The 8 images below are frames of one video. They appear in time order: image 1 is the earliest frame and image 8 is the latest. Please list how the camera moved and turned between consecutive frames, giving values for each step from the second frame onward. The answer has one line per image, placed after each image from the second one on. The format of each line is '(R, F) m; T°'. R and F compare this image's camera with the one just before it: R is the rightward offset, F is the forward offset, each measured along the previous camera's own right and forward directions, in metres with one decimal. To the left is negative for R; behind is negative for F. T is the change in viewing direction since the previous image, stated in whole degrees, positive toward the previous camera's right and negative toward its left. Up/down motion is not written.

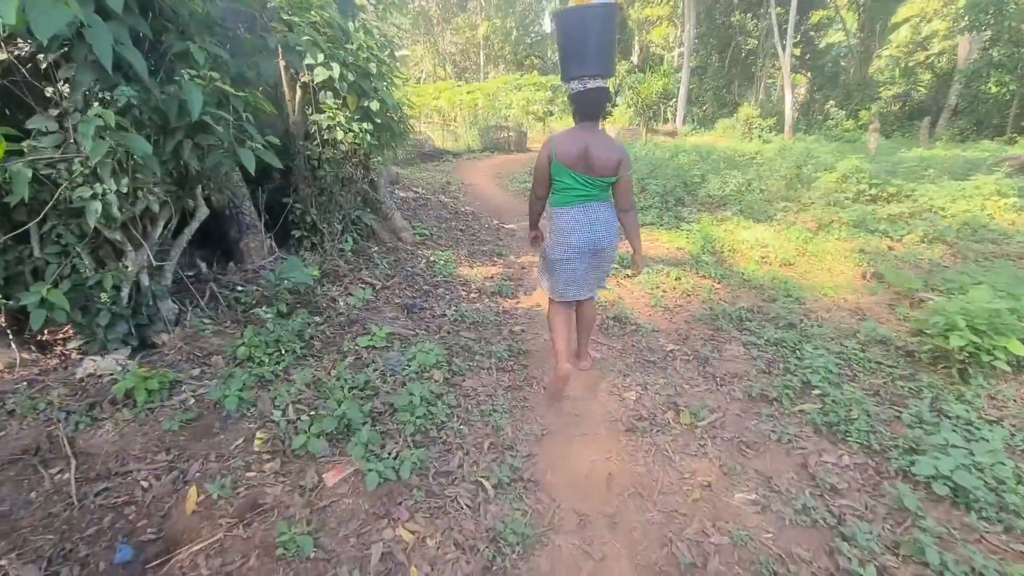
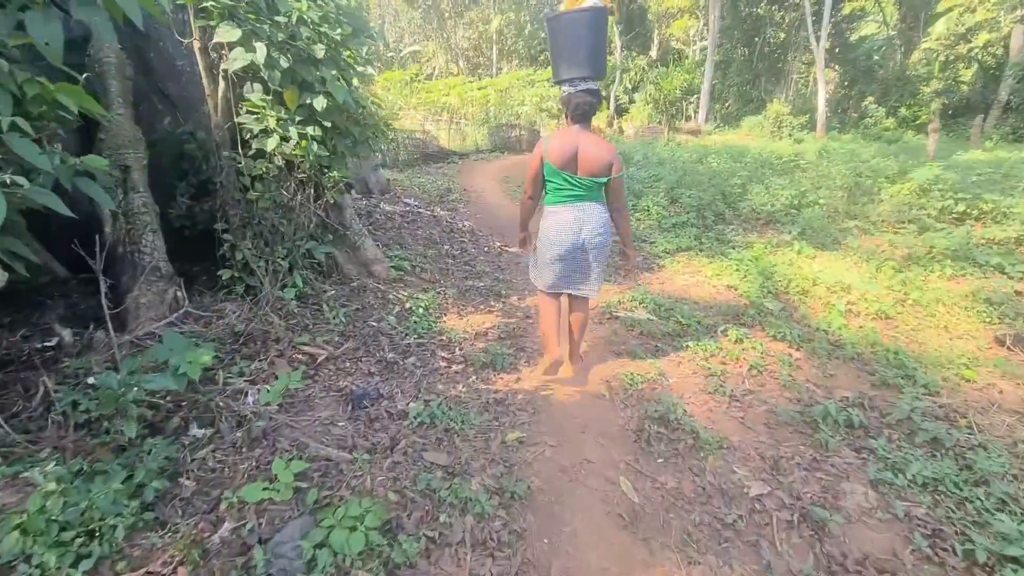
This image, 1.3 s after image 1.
(+0.1, +1.2) m; -1°
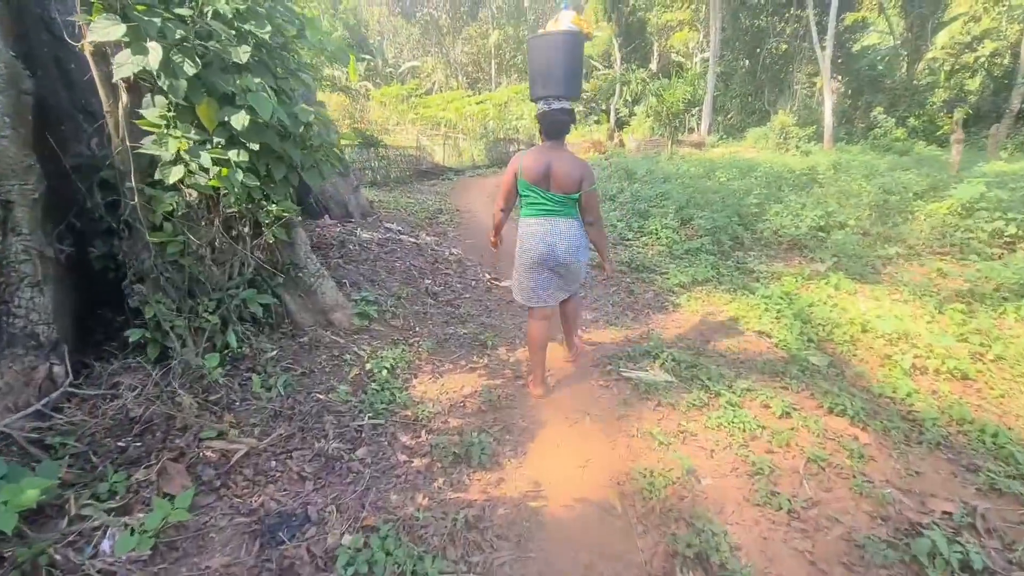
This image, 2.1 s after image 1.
(+0.1, +0.7) m; 0°
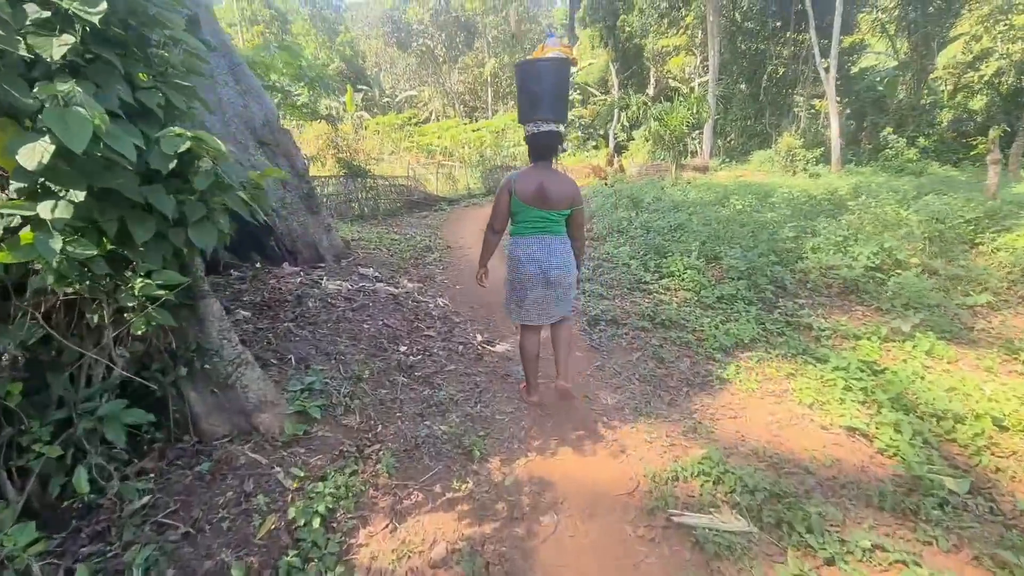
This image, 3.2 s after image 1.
(0.0, +1.0) m; 0°
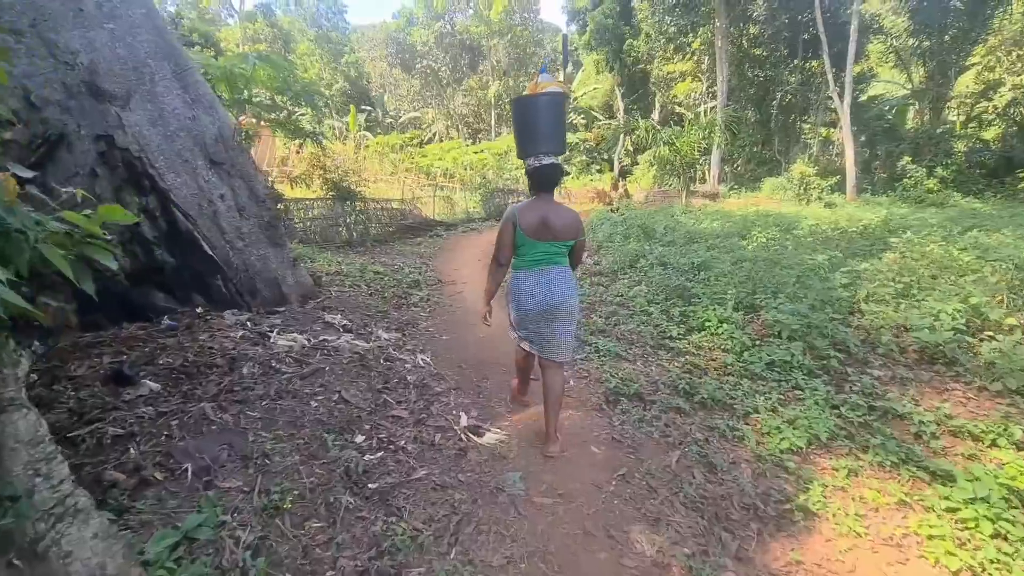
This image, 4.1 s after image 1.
(0.0, +0.9) m; 0°
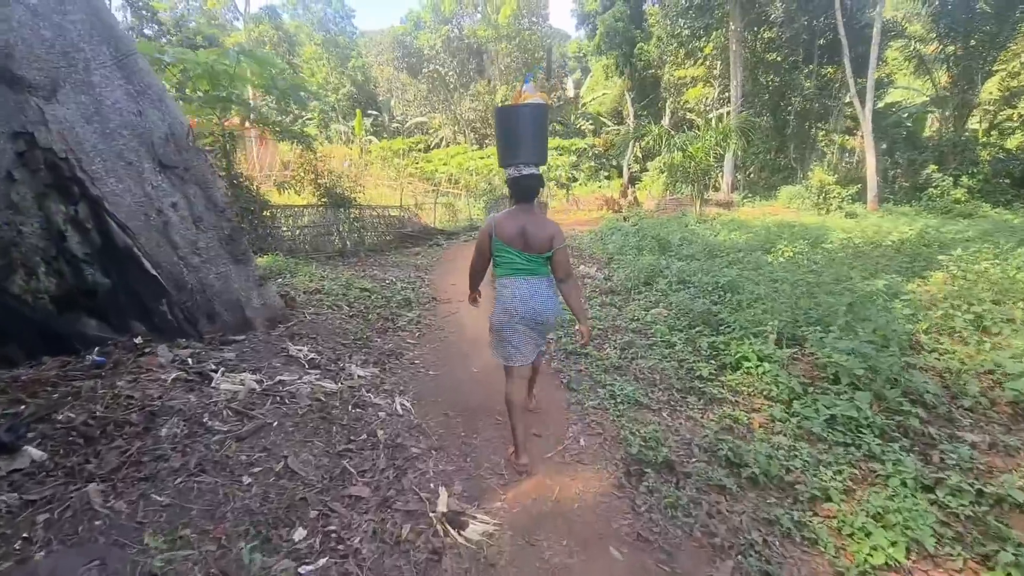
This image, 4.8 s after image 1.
(+0.1, +0.7) m; -1°
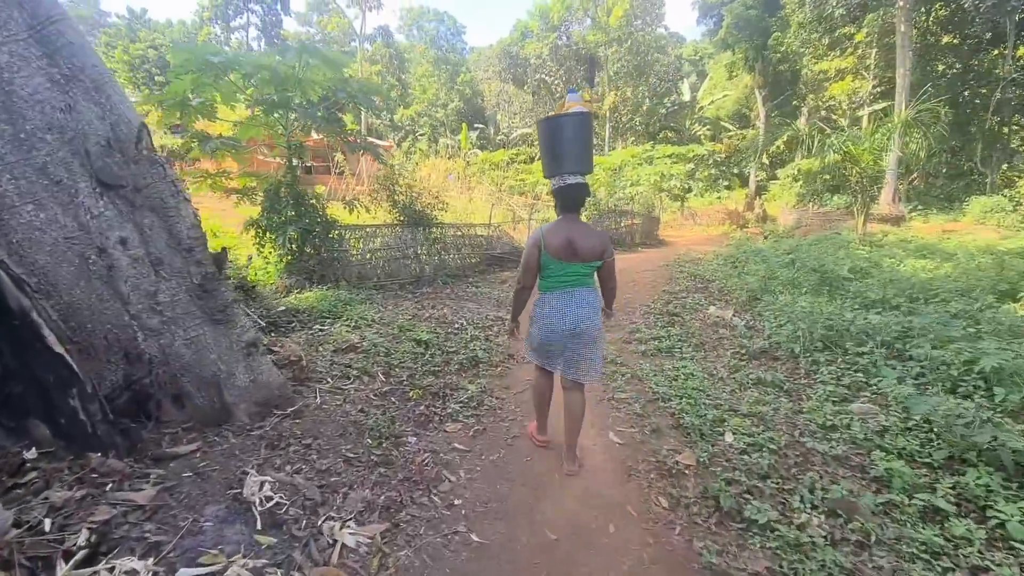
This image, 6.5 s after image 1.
(-0.1, +1.8) m; -12°
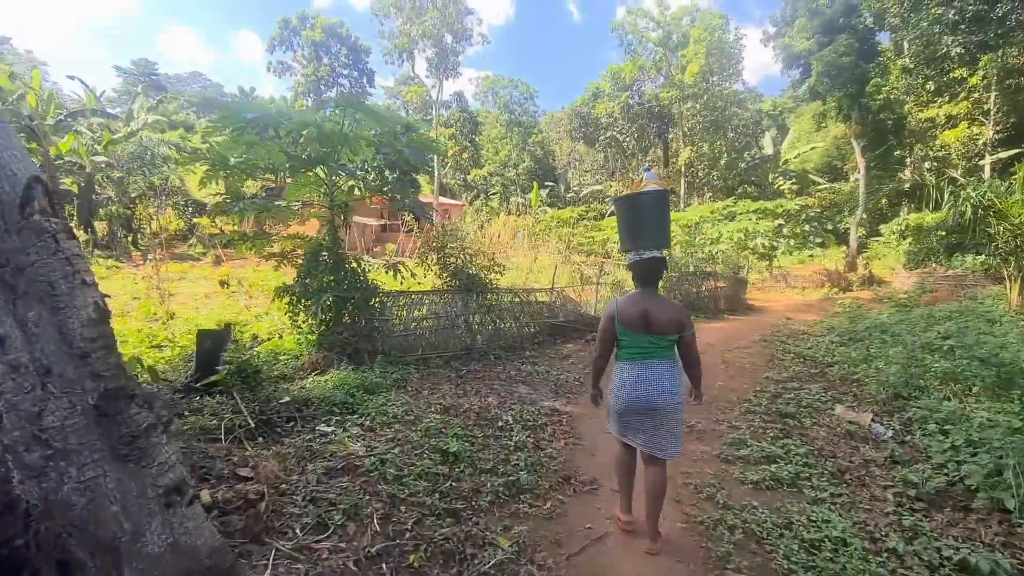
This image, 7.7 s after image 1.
(+0.1, +1.1) m; -8°
